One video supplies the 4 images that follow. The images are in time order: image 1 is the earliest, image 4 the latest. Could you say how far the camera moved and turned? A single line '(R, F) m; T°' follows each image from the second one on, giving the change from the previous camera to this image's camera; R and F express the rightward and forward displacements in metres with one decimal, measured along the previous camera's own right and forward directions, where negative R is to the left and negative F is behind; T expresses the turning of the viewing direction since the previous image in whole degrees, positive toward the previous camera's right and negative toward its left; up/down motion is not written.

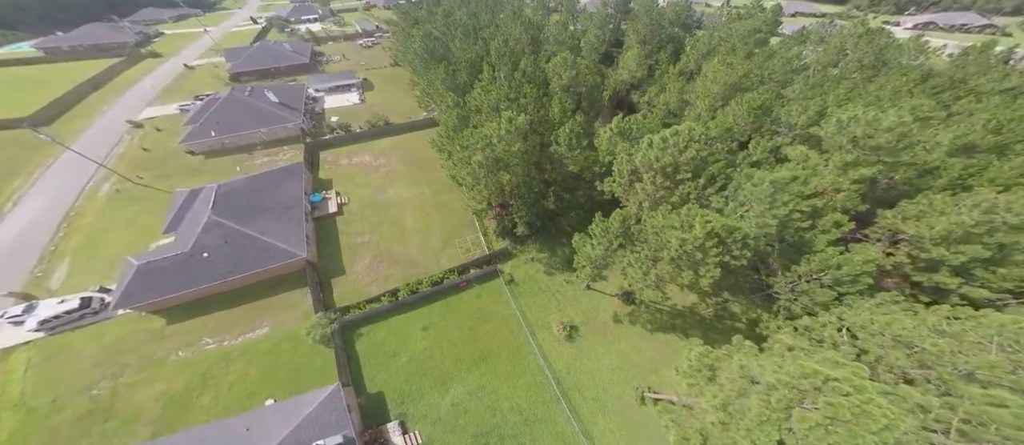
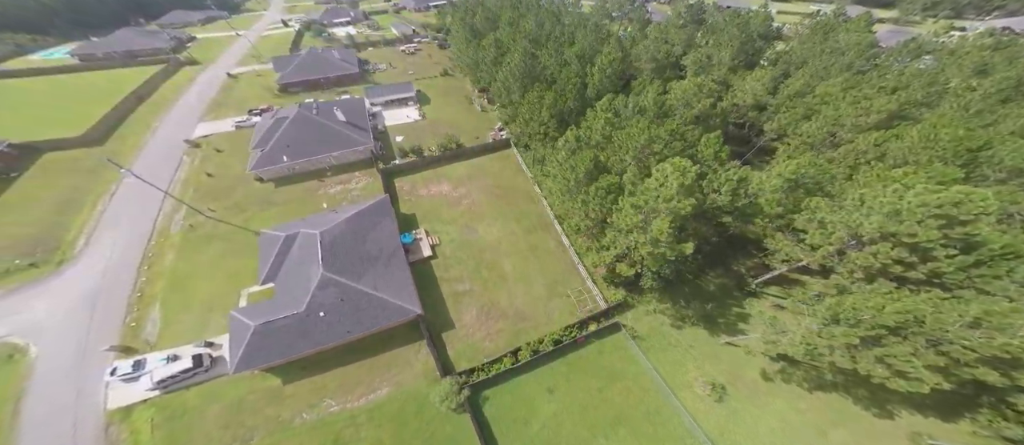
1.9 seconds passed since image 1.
(-12.2, +3.3) m; 0°
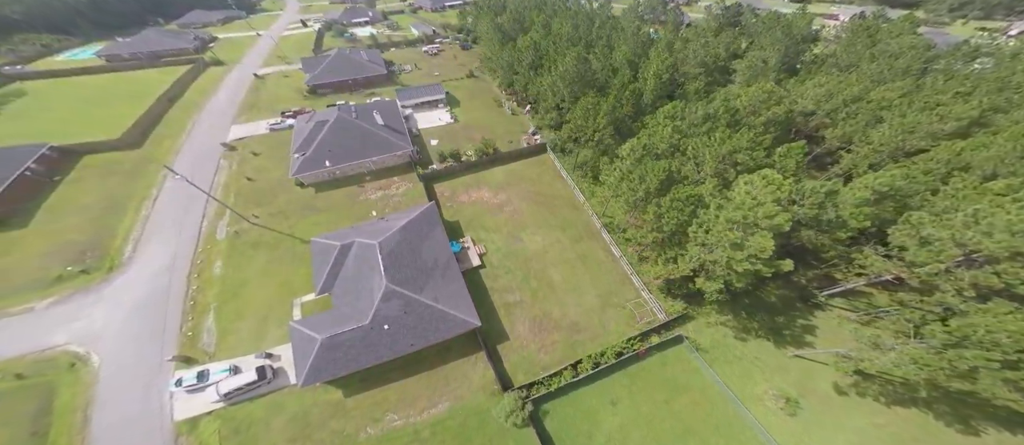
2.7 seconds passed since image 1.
(-5.6, +0.6) m; 0°
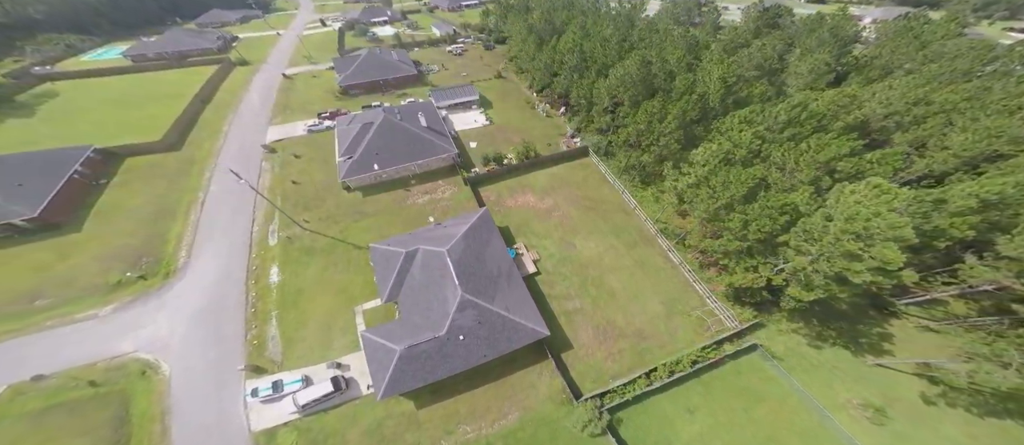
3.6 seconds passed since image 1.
(-6.8, +0.6) m; 0°
